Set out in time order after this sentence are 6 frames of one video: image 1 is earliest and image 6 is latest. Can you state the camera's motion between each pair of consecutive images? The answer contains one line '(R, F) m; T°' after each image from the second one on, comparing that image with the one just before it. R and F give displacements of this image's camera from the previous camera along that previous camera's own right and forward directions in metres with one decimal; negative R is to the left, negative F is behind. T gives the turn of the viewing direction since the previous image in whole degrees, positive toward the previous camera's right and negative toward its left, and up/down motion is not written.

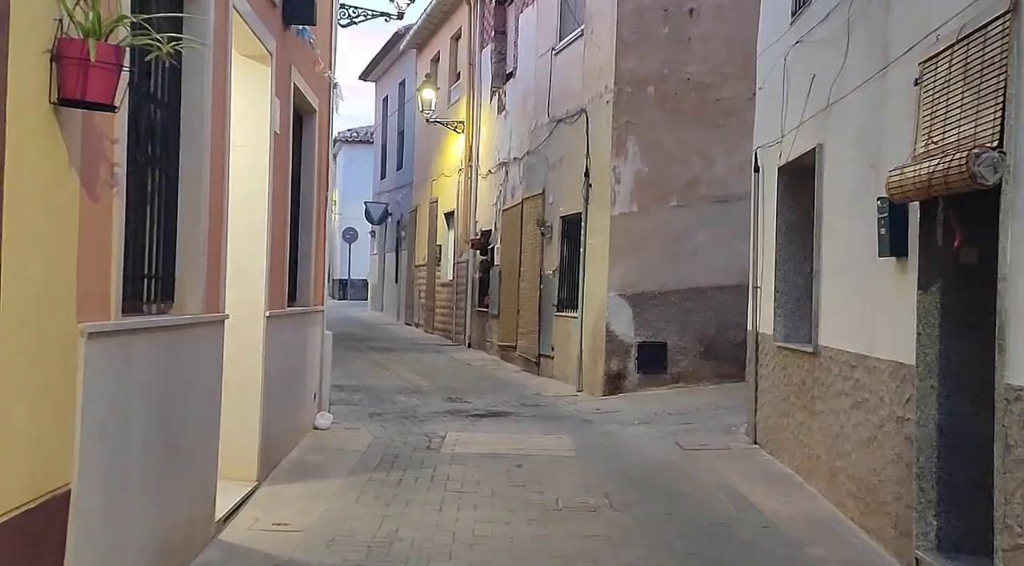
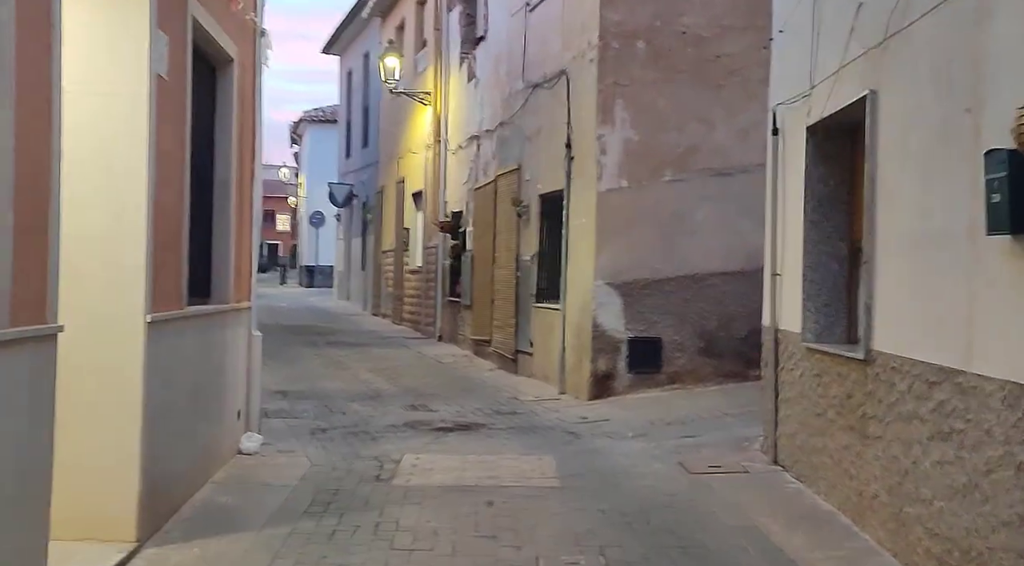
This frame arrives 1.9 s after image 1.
(+0.1, +2.1) m; +1°
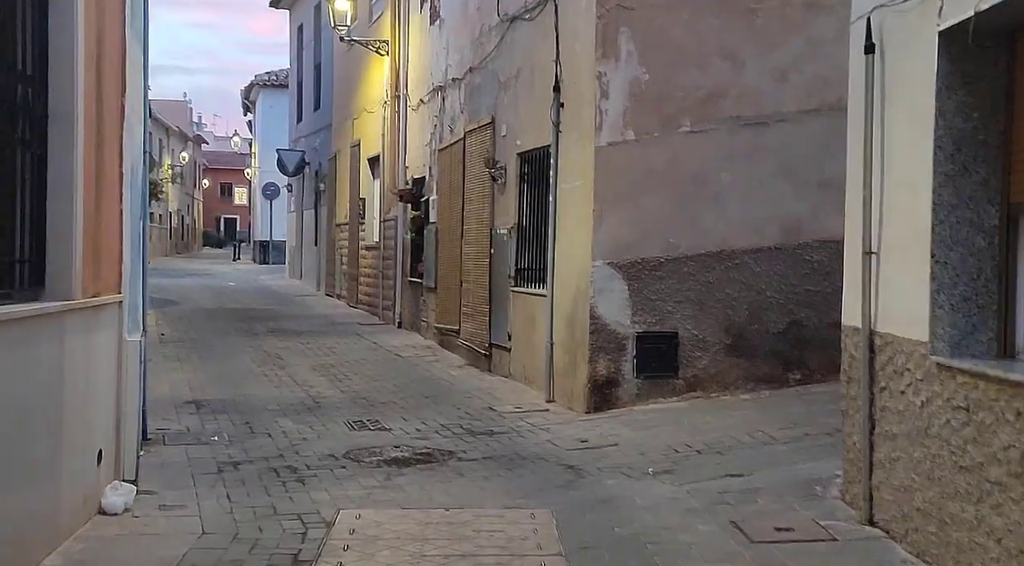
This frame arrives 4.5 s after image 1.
(-0.1, +2.9) m; +2°
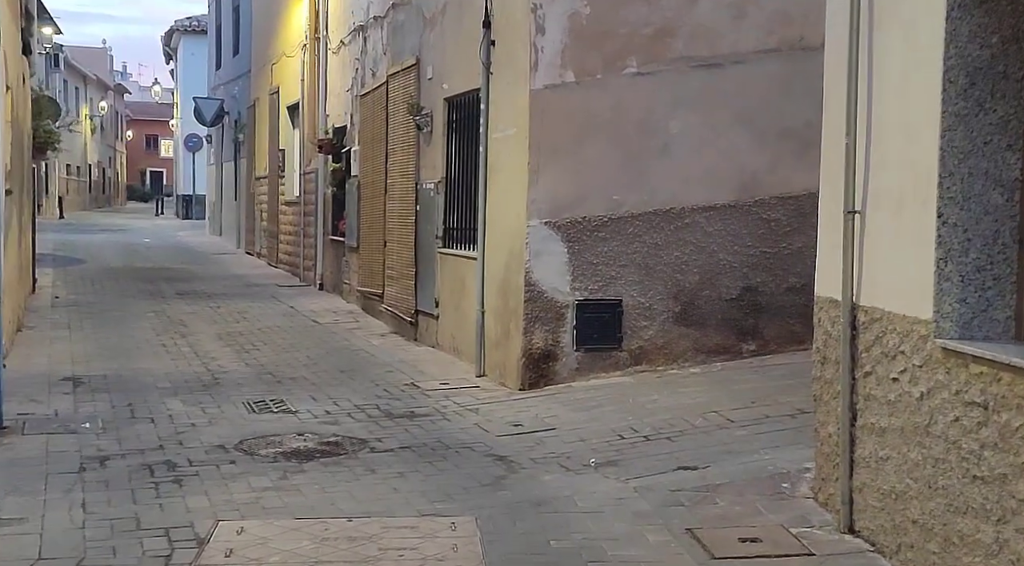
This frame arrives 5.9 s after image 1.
(+0.1, +1.2) m; +3°
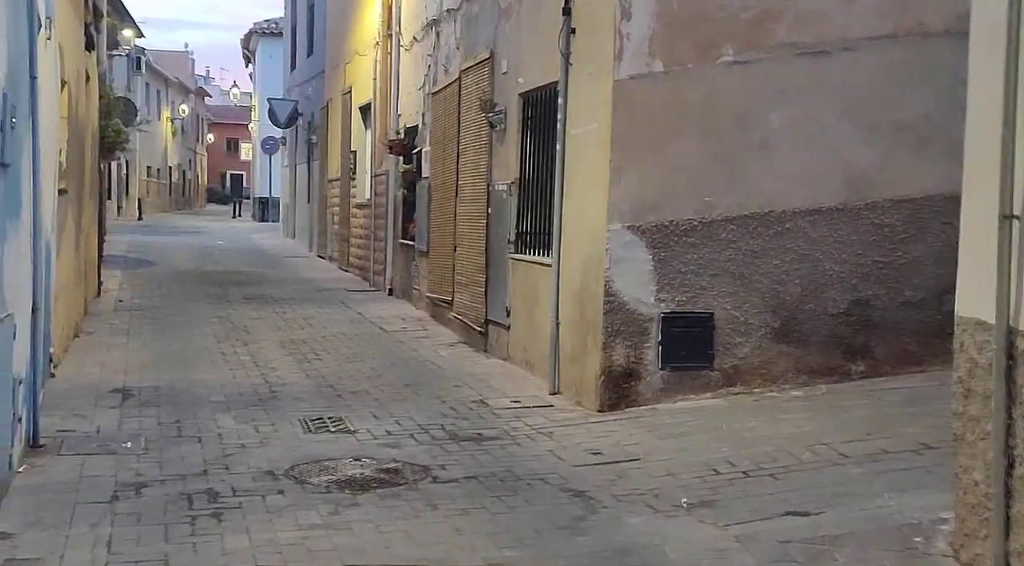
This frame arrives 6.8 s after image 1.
(0.0, +0.8) m; -3°
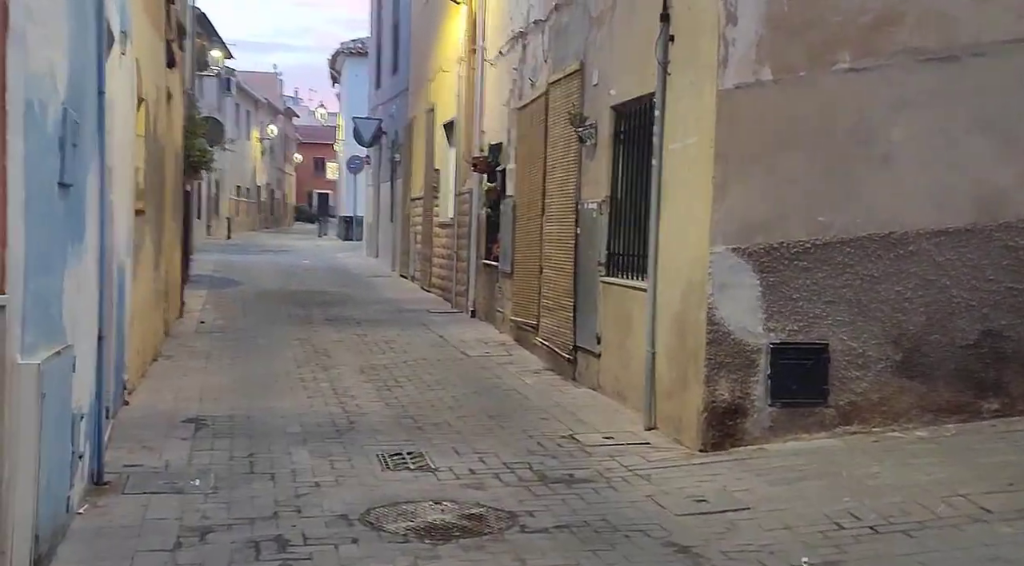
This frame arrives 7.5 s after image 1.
(-0.1, +0.6) m; -4°
